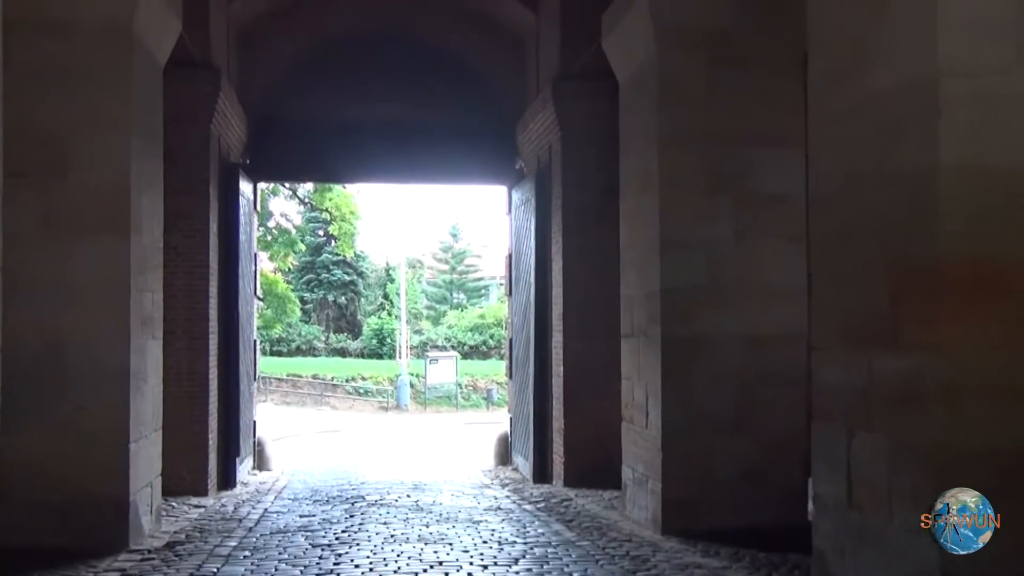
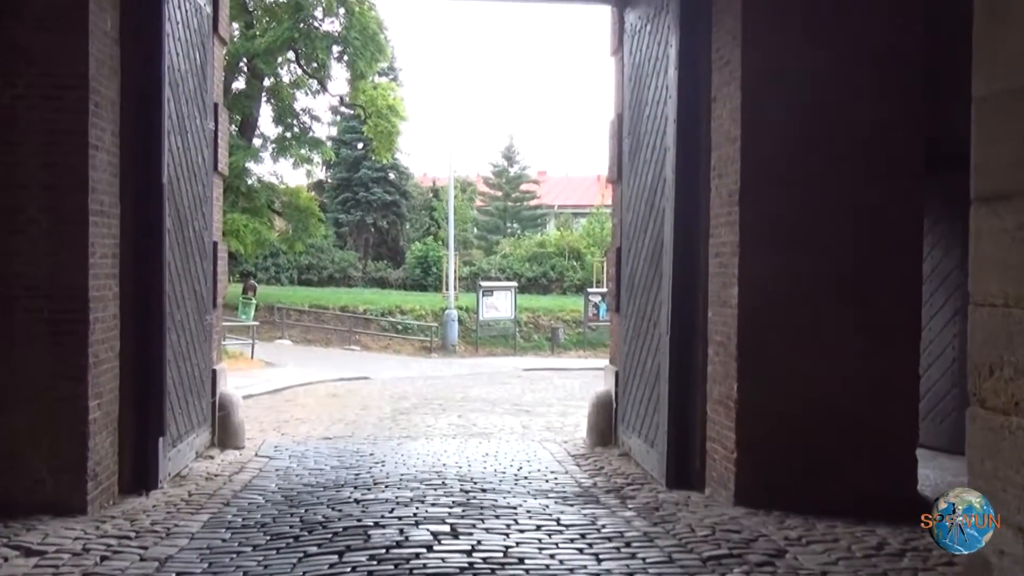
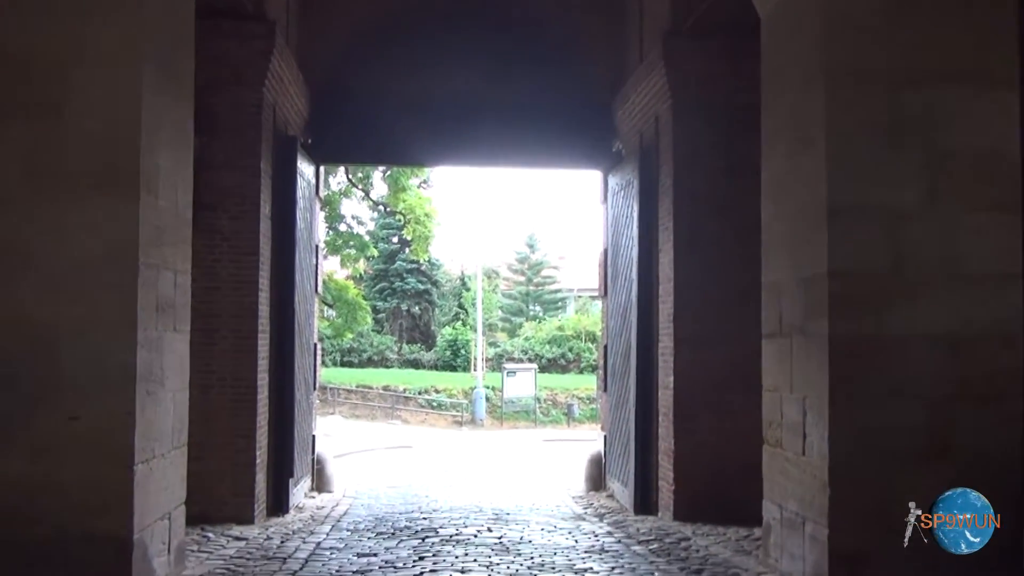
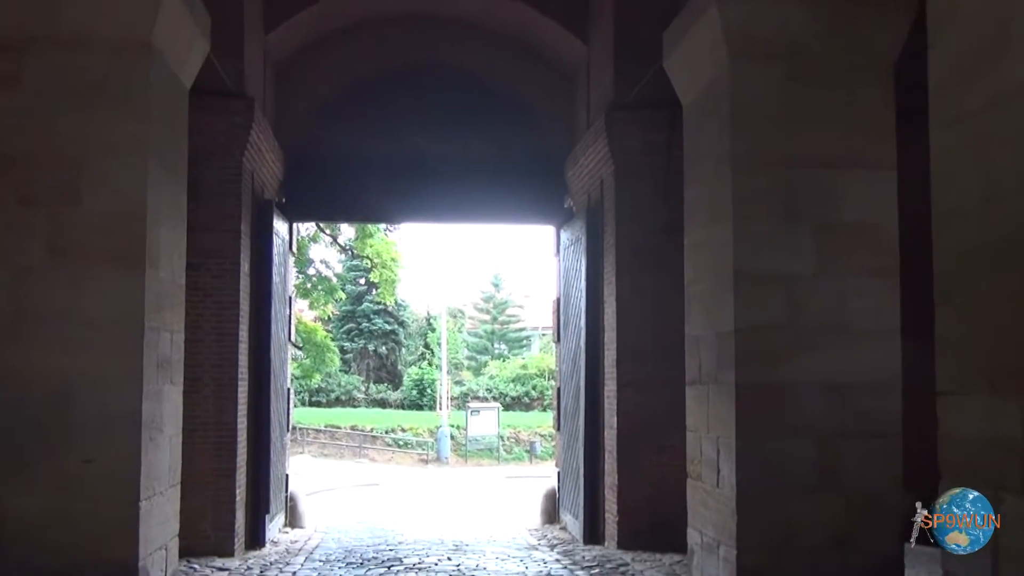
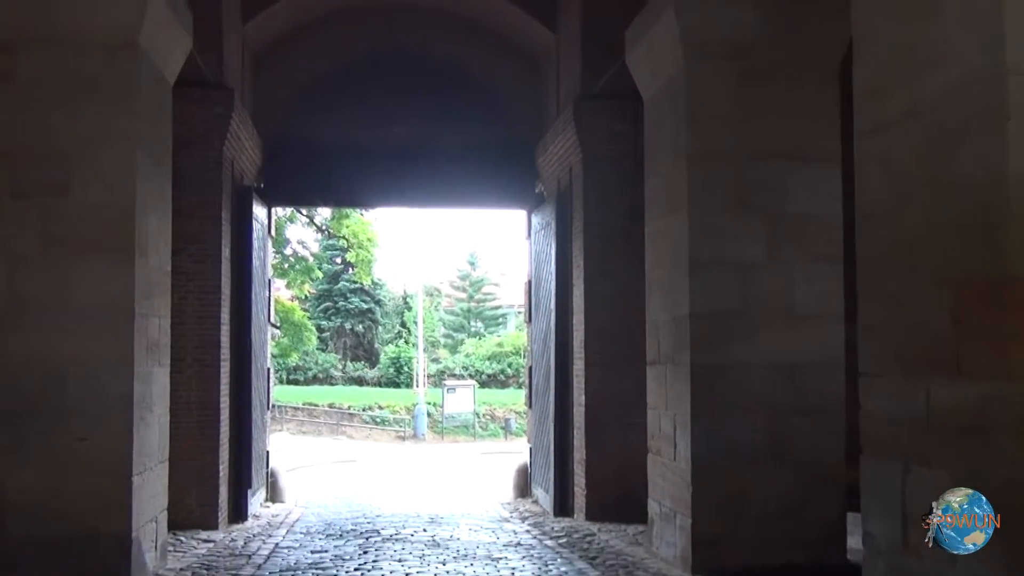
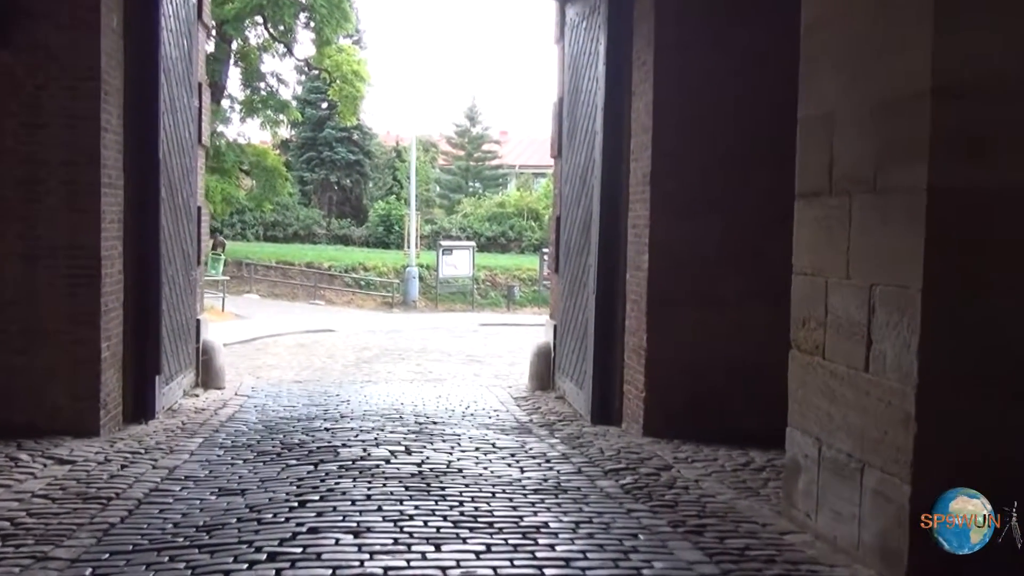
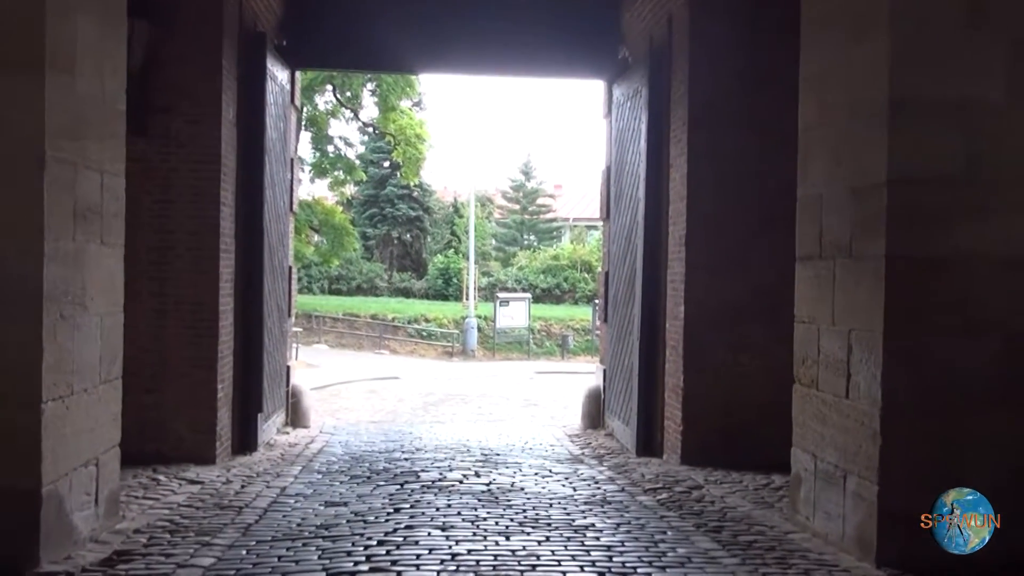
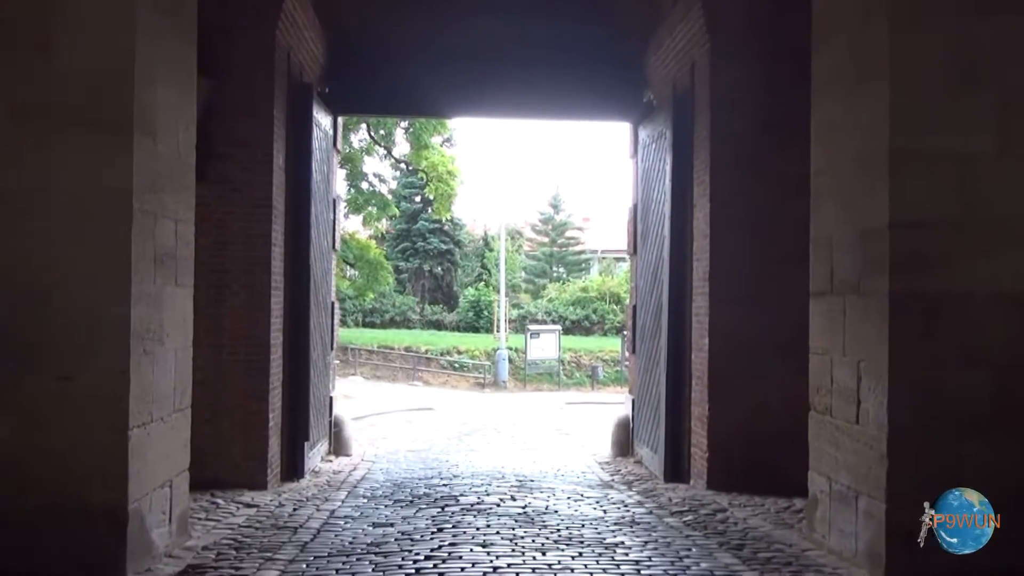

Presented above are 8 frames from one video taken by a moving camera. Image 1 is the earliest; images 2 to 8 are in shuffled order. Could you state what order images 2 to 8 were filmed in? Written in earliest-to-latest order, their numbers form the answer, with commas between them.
5, 4, 3, 8, 7, 6, 2
